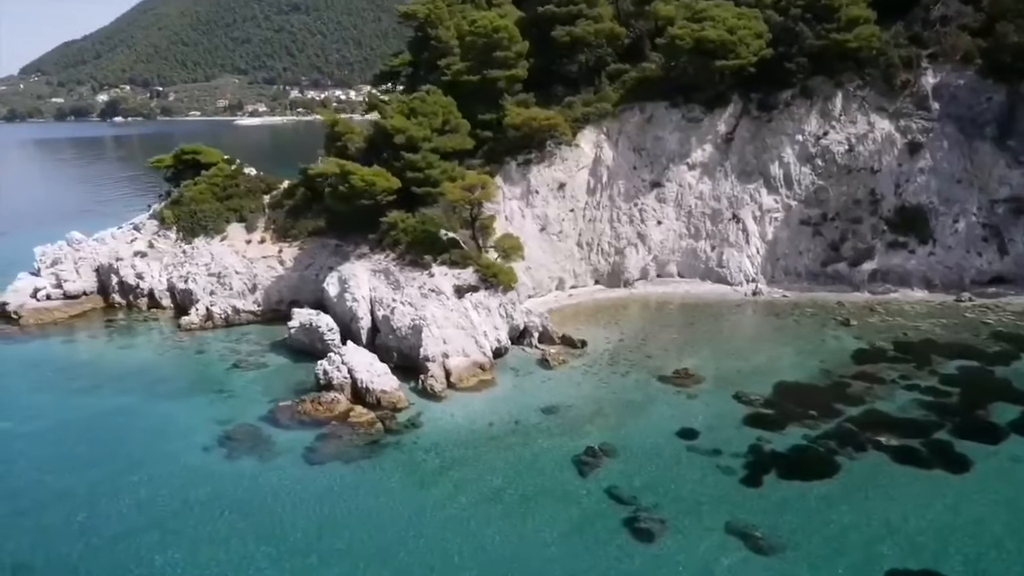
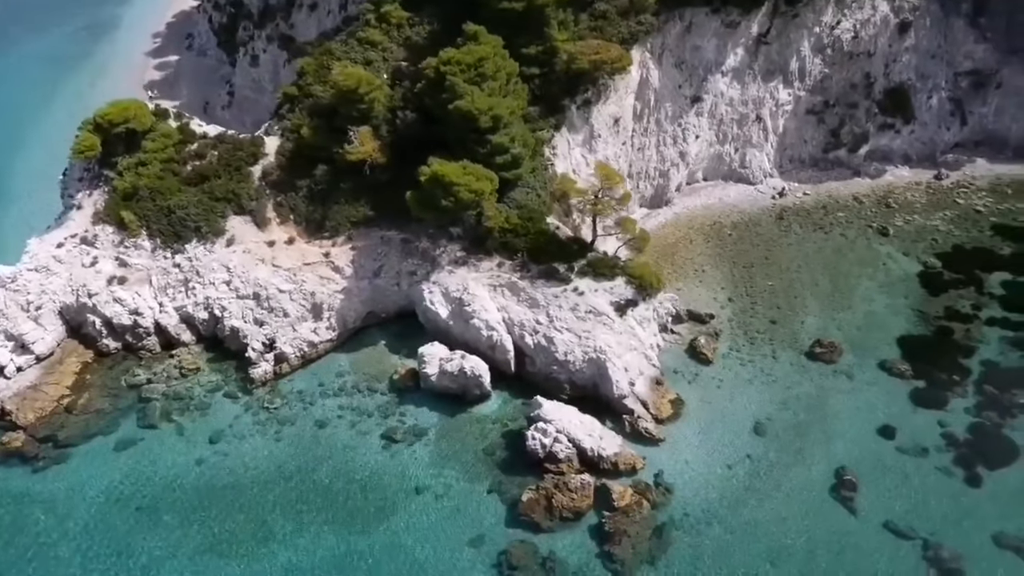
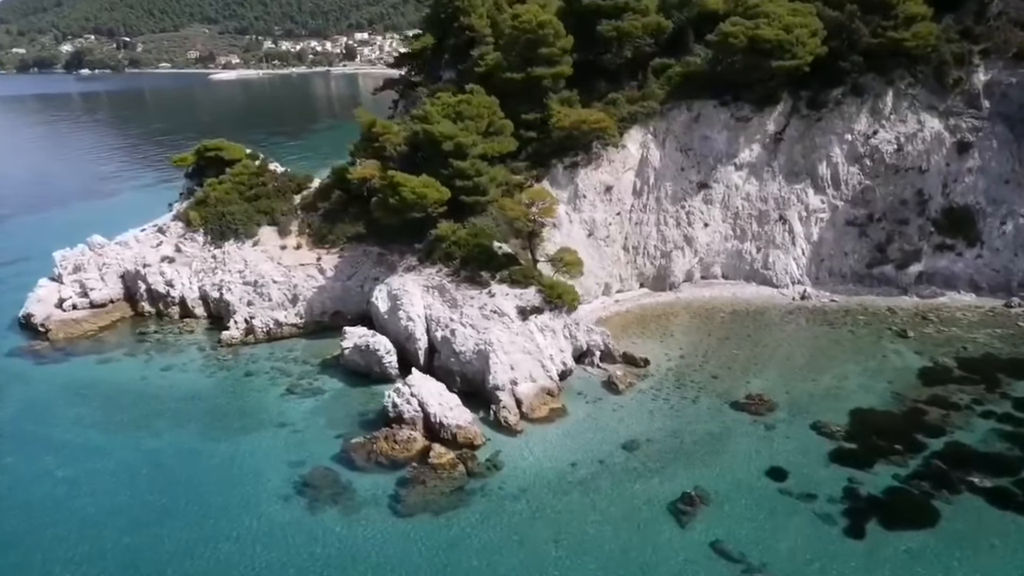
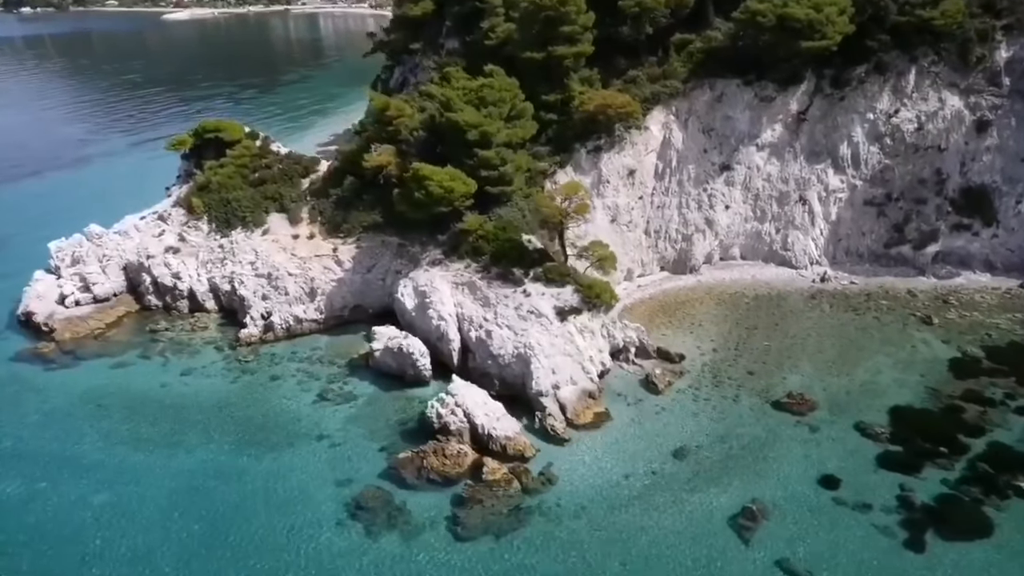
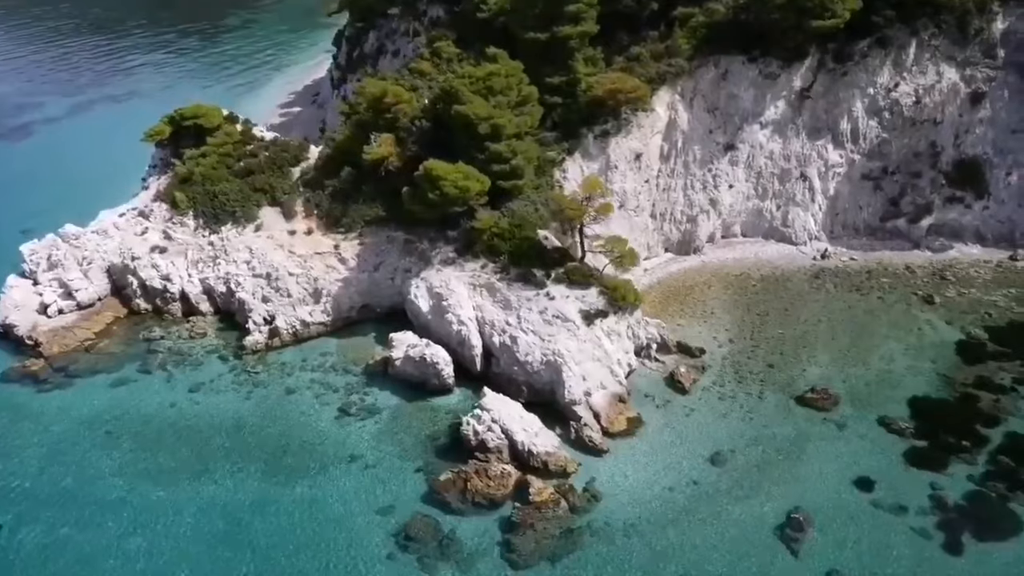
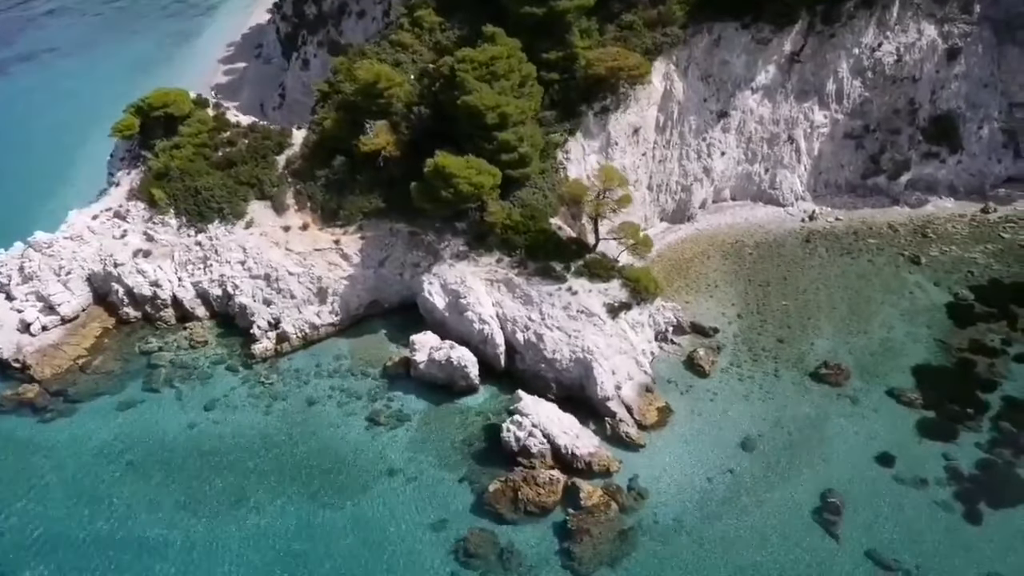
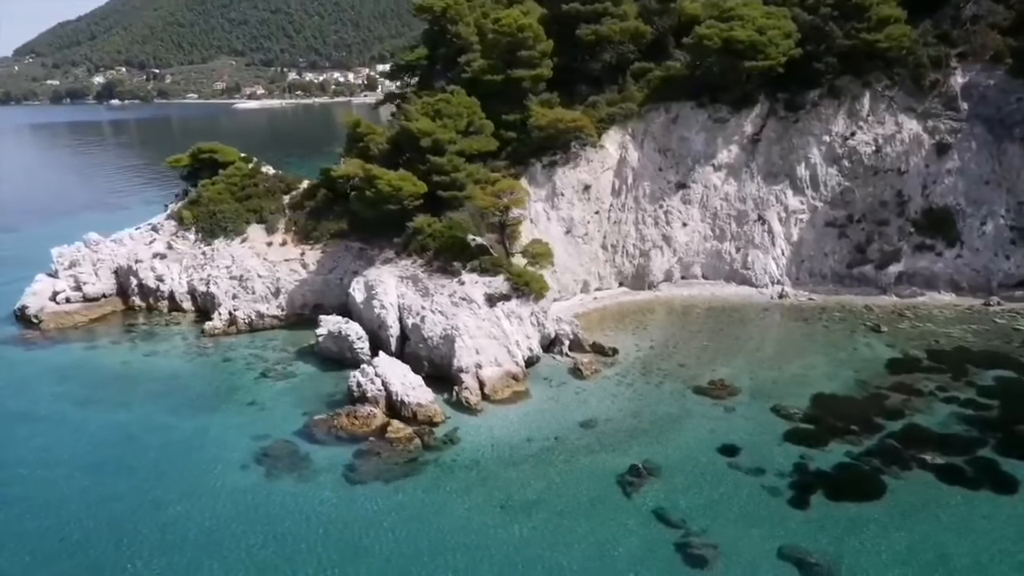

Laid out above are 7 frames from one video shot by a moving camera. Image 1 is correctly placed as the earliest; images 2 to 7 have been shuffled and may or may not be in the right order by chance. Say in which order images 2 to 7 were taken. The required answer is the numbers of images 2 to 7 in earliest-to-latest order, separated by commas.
7, 3, 4, 5, 6, 2
